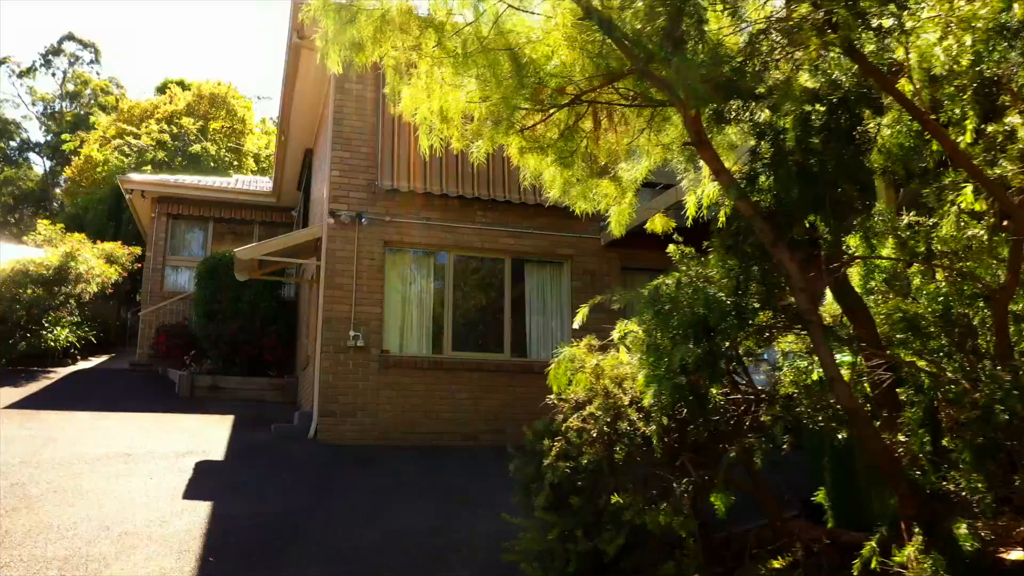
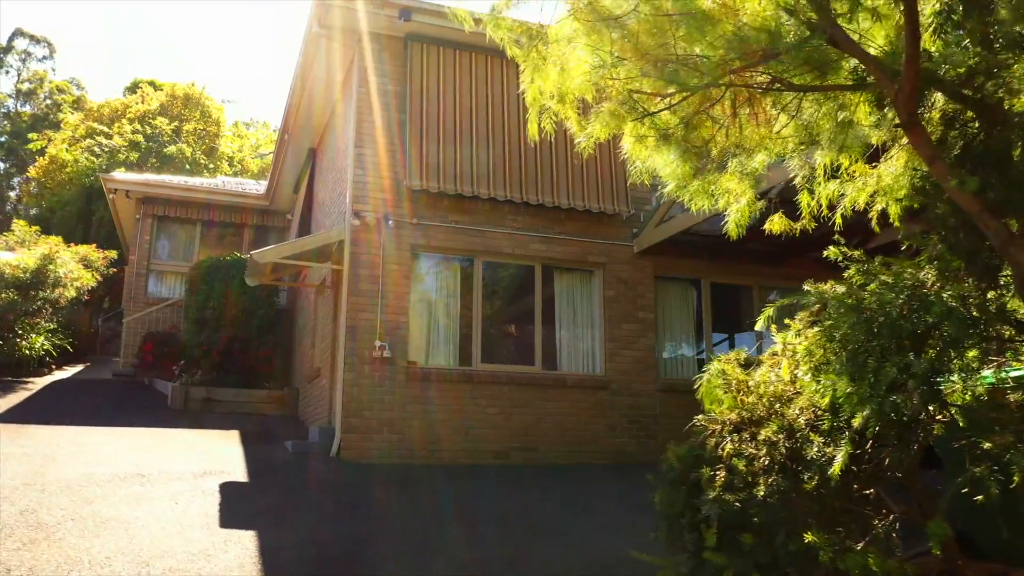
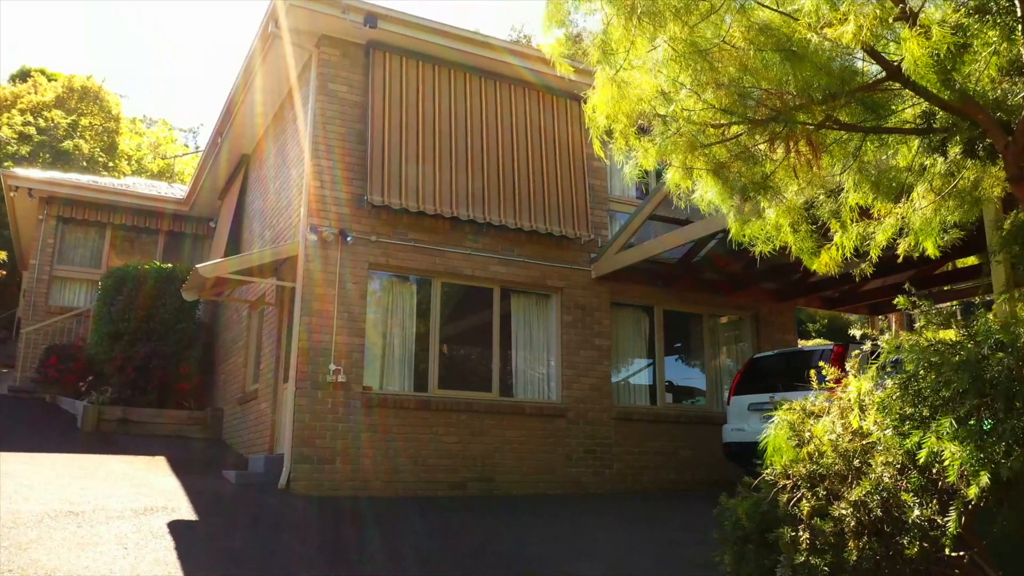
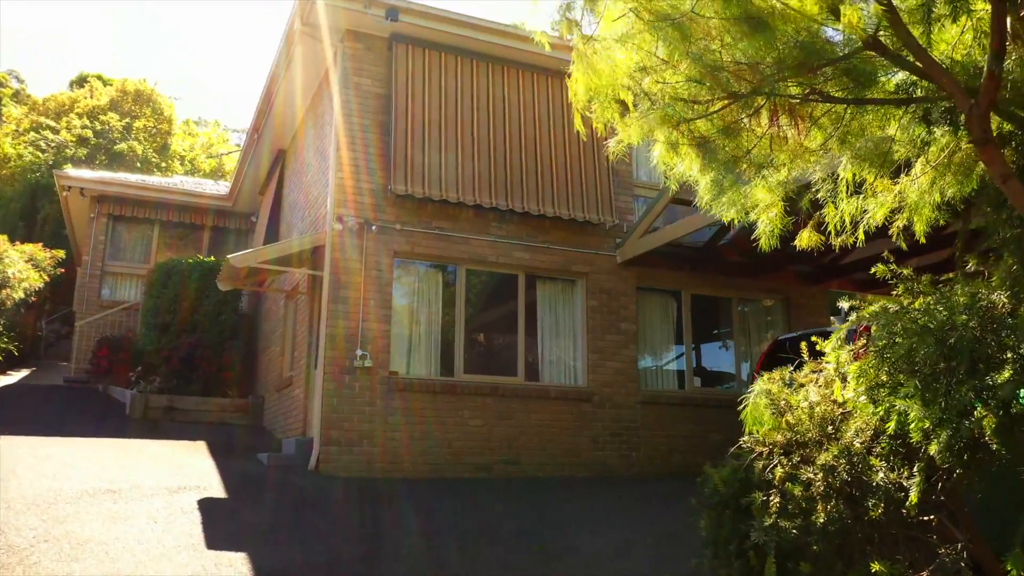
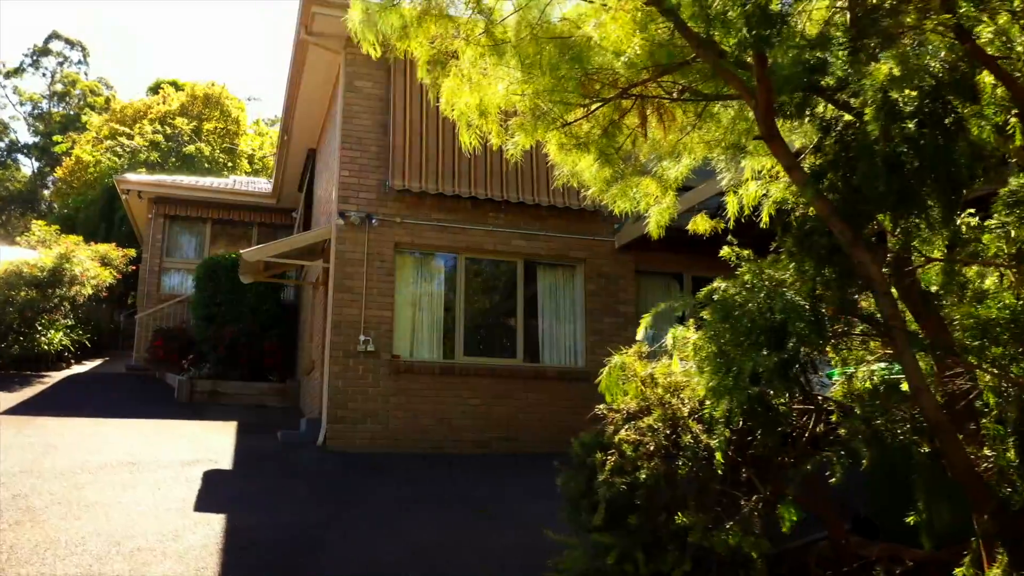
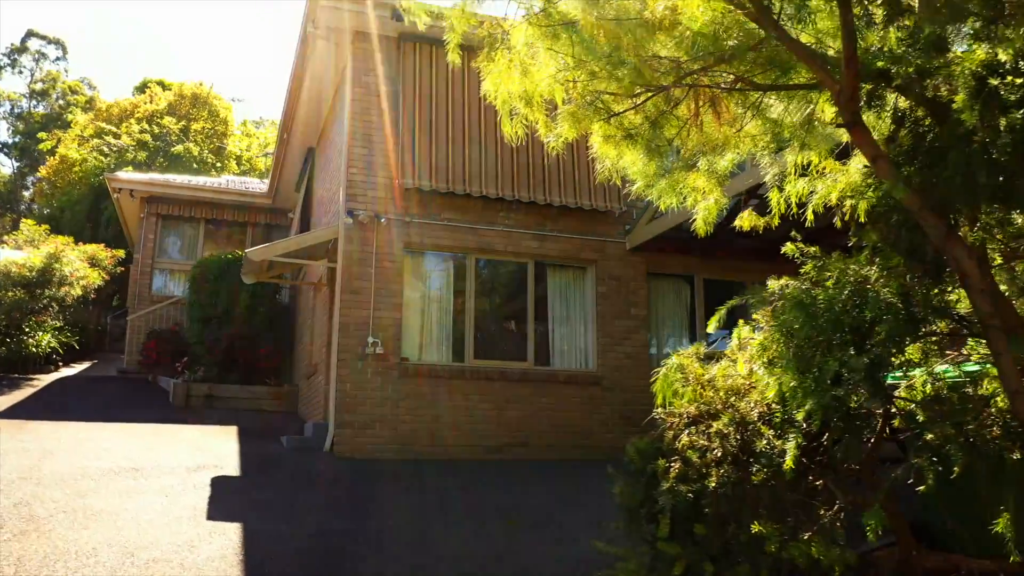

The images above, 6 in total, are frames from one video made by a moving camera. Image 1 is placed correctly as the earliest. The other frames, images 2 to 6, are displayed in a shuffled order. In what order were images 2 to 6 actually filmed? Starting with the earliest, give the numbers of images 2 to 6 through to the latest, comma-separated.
5, 6, 2, 4, 3
